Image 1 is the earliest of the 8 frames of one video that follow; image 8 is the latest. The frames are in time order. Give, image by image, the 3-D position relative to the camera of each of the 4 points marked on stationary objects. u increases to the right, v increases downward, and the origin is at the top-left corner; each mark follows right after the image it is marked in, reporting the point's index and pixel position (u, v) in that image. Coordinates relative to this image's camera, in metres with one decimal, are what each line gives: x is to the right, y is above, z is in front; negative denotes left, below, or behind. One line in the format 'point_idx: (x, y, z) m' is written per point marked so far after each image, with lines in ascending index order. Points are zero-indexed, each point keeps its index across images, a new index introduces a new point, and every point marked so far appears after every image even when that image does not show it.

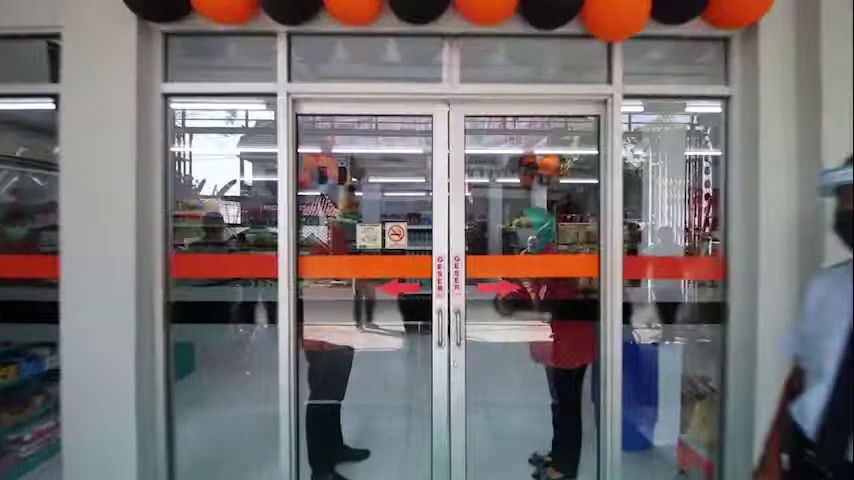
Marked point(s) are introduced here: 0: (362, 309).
0: (-0.5, -0.6, +4.6) m
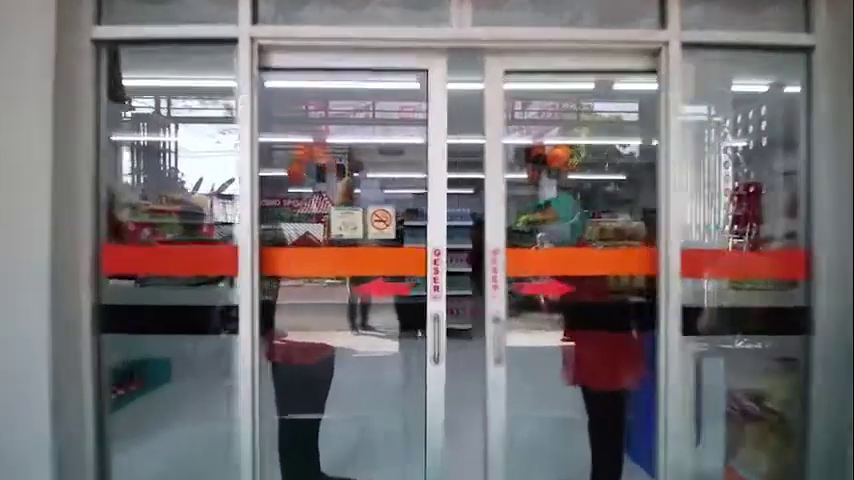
0: (-0.5, -0.5, +3.9) m
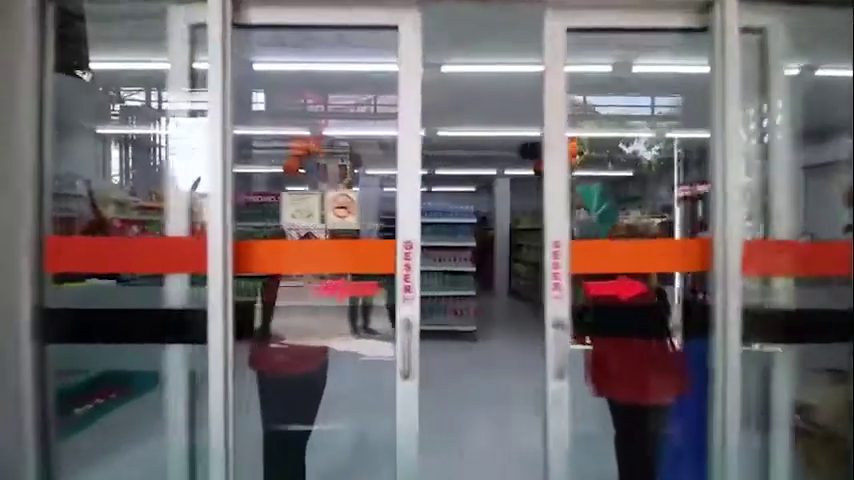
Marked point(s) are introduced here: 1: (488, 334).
0: (-0.5, -0.5, +3.5) m
1: (+1.2, -1.7, +9.6) m
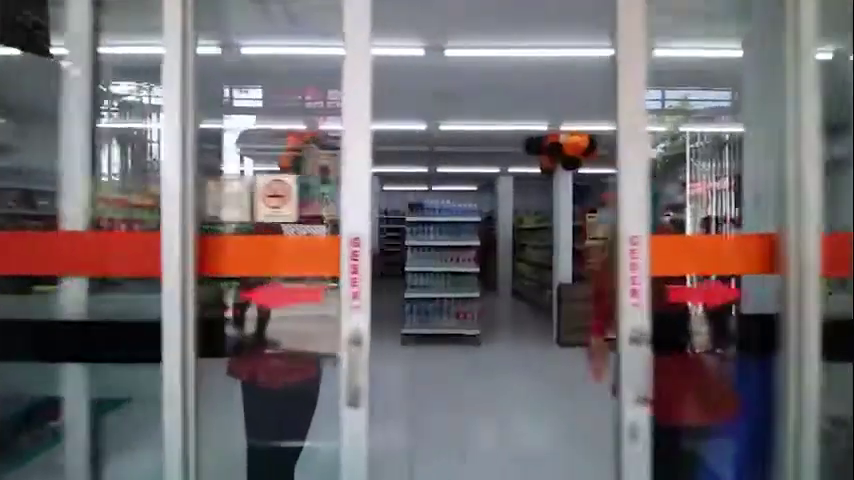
0: (-0.5, -0.5, +3.1) m
1: (+1.2, -1.7, +9.2) m
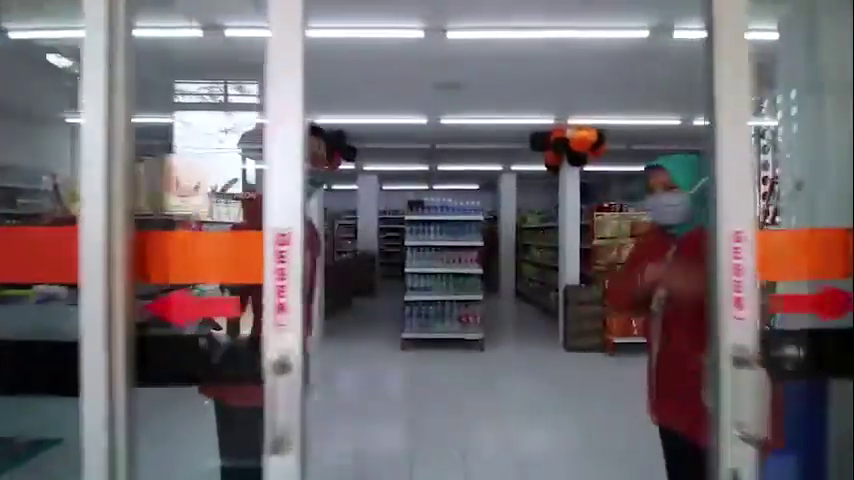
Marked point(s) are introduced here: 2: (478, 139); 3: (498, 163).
0: (-0.5, -0.5, +2.8) m
1: (+1.2, -1.7, +8.8) m
2: (+0.8, +1.7, +8.7) m
3: (+1.5, +1.7, +11.5) m
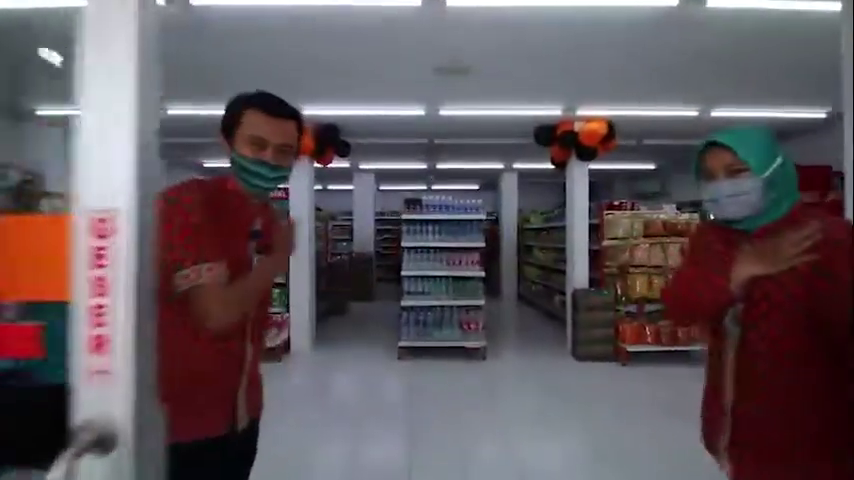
0: (-0.5, -0.5, +2.2) m
1: (+1.2, -1.7, +8.3) m
2: (+0.8, +1.7, +8.2) m
3: (+1.5, +1.7, +11.0) m
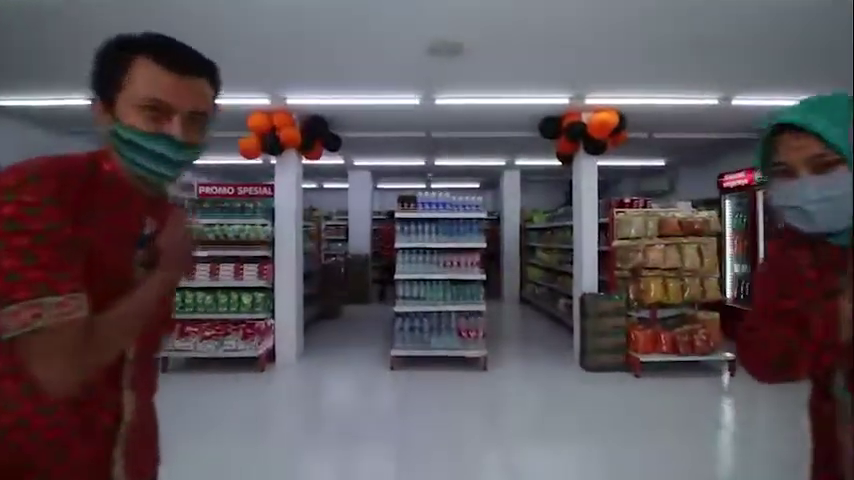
0: (-0.6, -0.5, +1.7) m
1: (+1.1, -1.7, +7.7) m
2: (+0.7, +1.7, +7.6) m
3: (+1.4, +1.7, +10.4) m
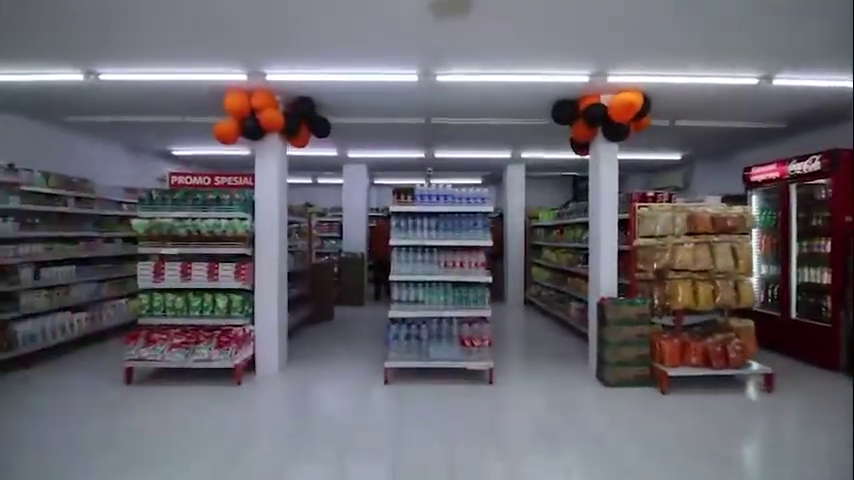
0: (-0.6, -0.4, +0.9) m
1: (+1.1, -1.7, +7.0) m
2: (+0.7, +1.7, +6.9) m
3: (+1.4, +1.7, +9.6) m
